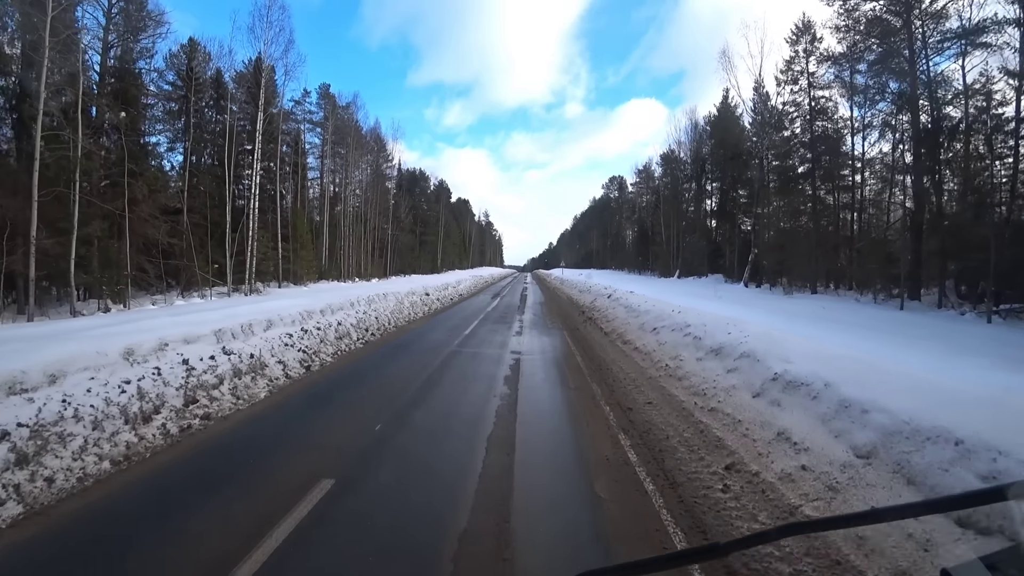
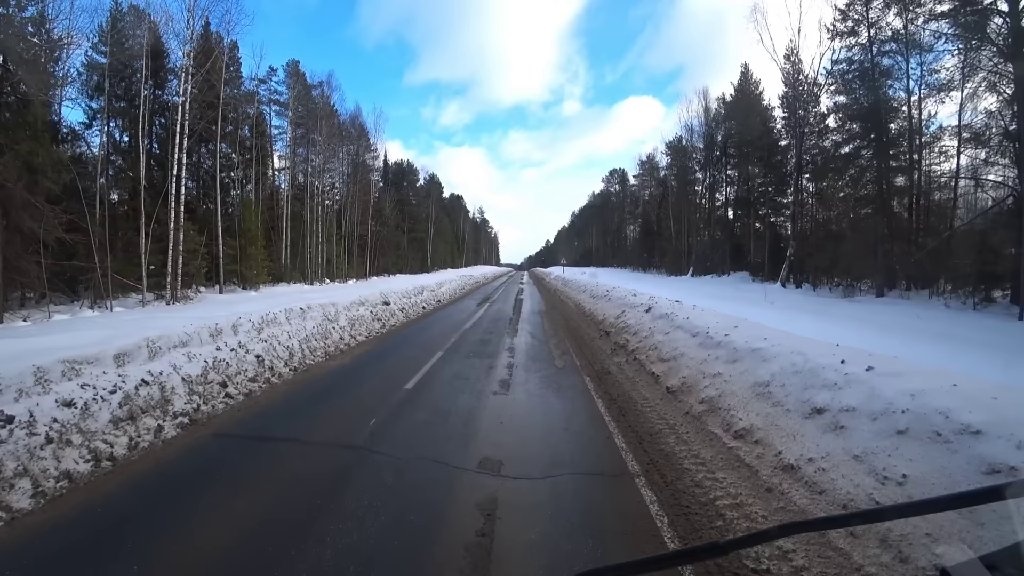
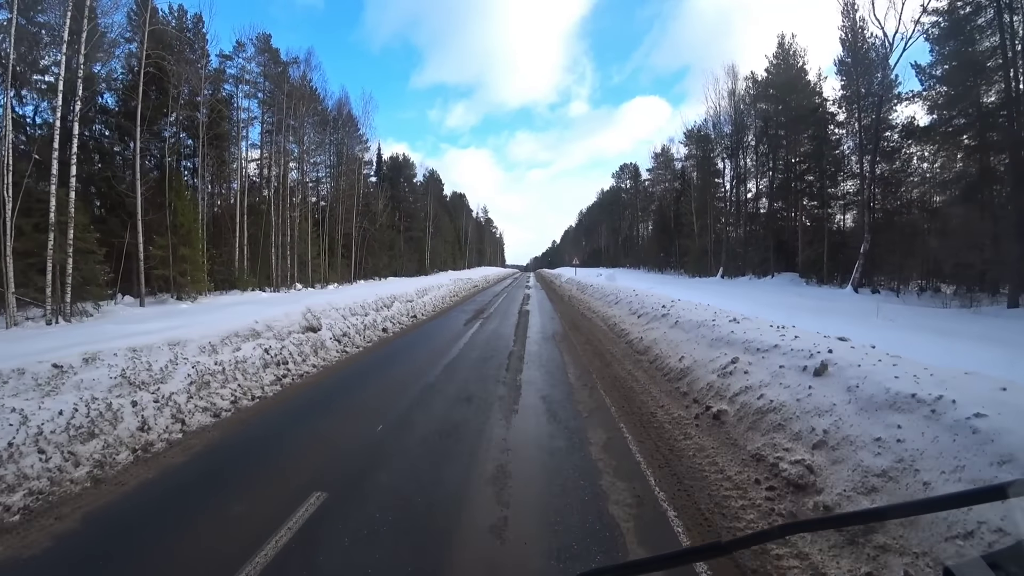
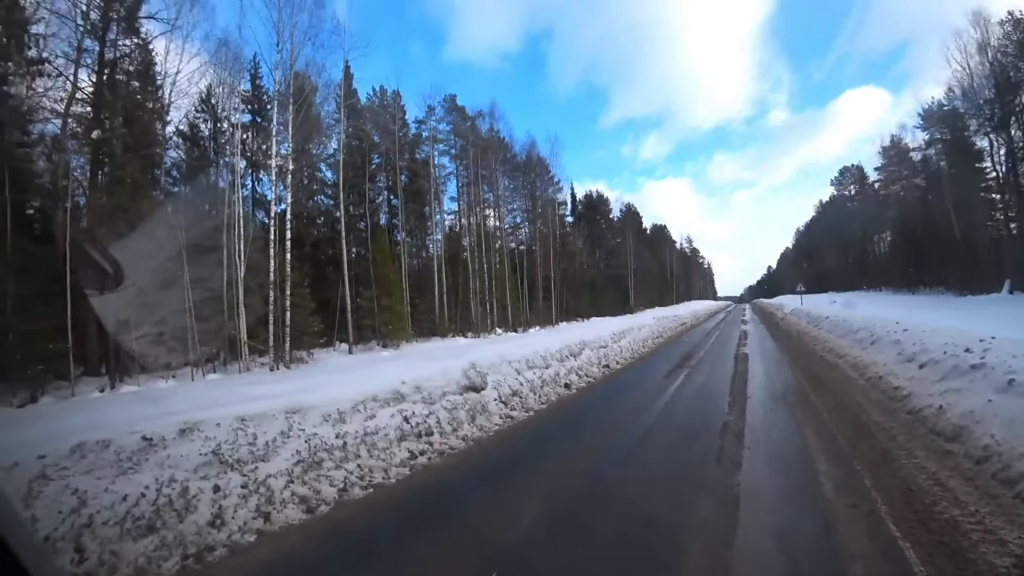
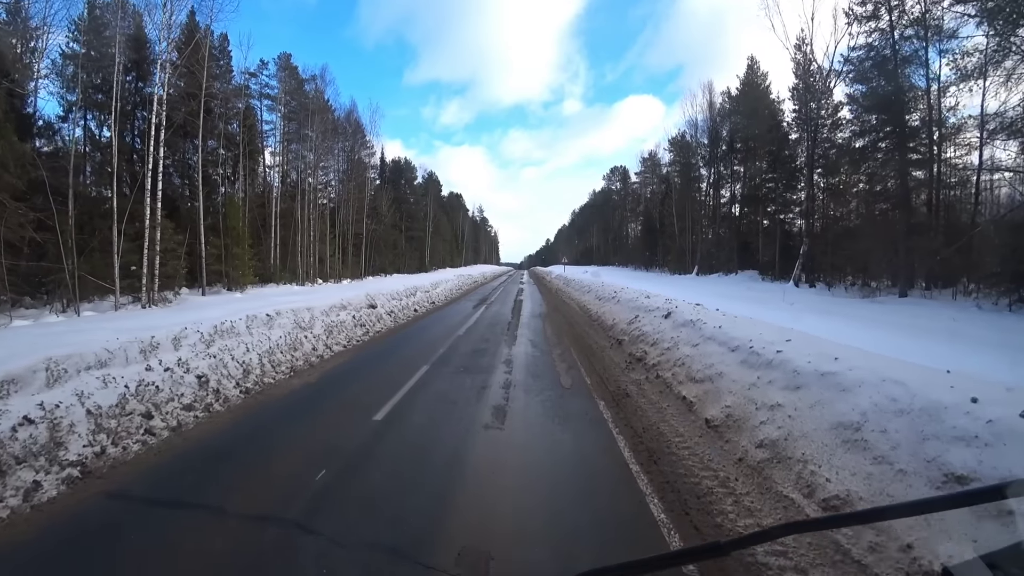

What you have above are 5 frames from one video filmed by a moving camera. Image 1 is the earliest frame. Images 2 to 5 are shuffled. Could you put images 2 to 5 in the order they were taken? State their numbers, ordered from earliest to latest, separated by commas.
2, 5, 3, 4
